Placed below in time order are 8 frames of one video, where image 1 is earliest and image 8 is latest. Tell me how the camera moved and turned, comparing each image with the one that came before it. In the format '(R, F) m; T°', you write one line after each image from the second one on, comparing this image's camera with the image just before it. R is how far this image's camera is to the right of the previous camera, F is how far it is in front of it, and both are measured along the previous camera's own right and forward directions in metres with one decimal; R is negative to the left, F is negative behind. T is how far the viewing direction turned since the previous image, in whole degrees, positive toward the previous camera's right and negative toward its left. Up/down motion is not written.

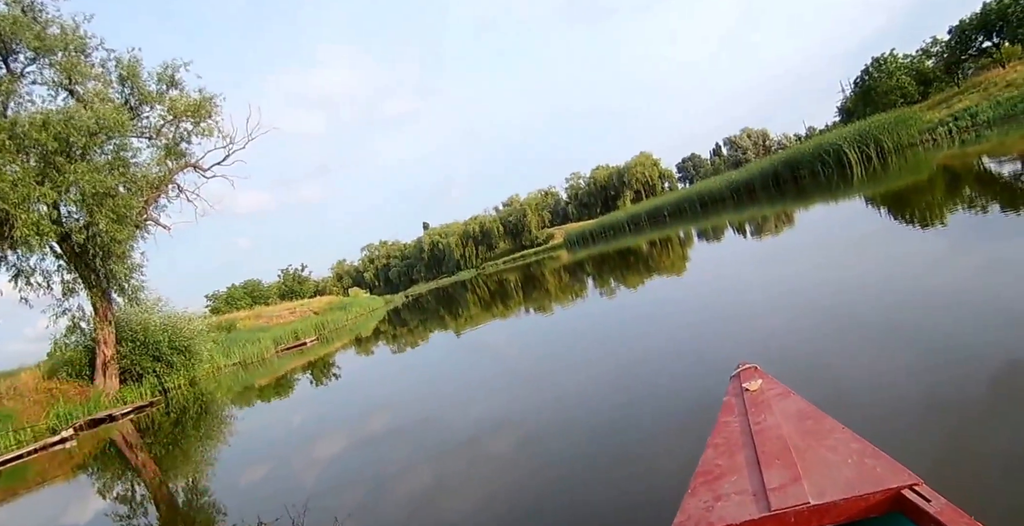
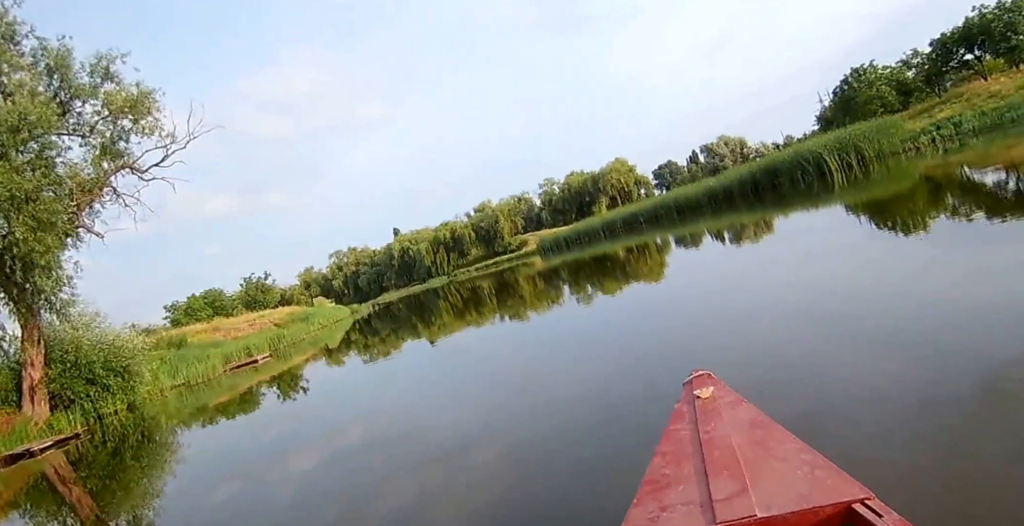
(+0.2, +0.1) m; 0°
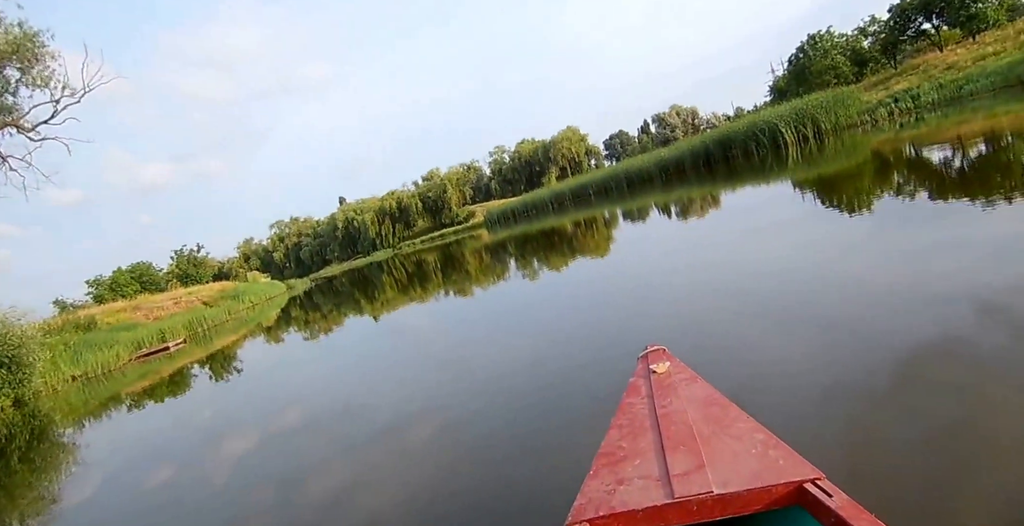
(+0.4, +0.1) m; +2°
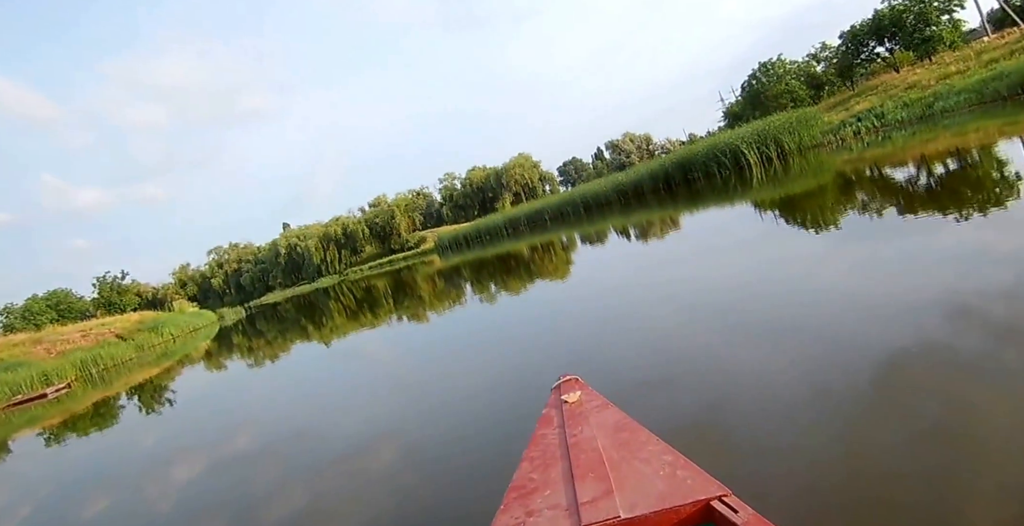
(+0.7, +0.2) m; -1°
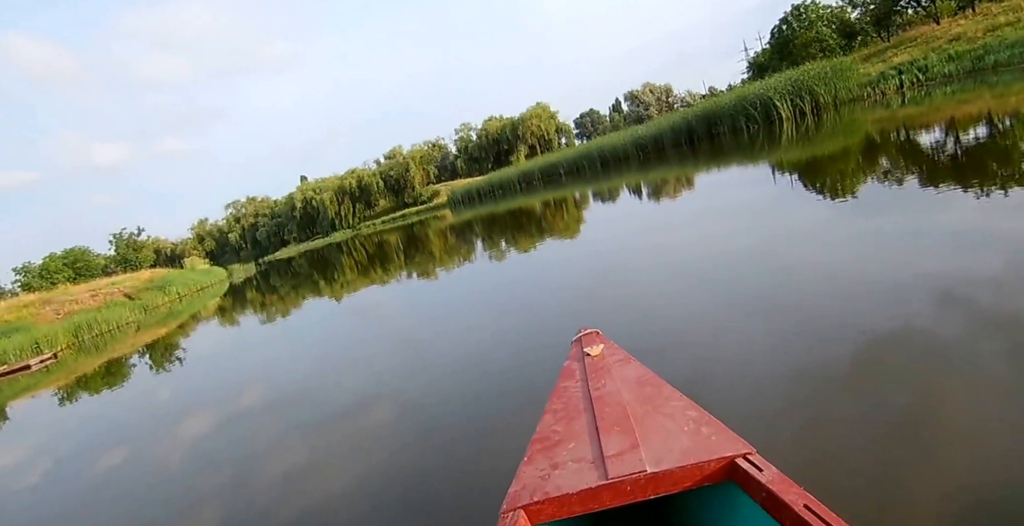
(-0.2, +0.1) m; +1°
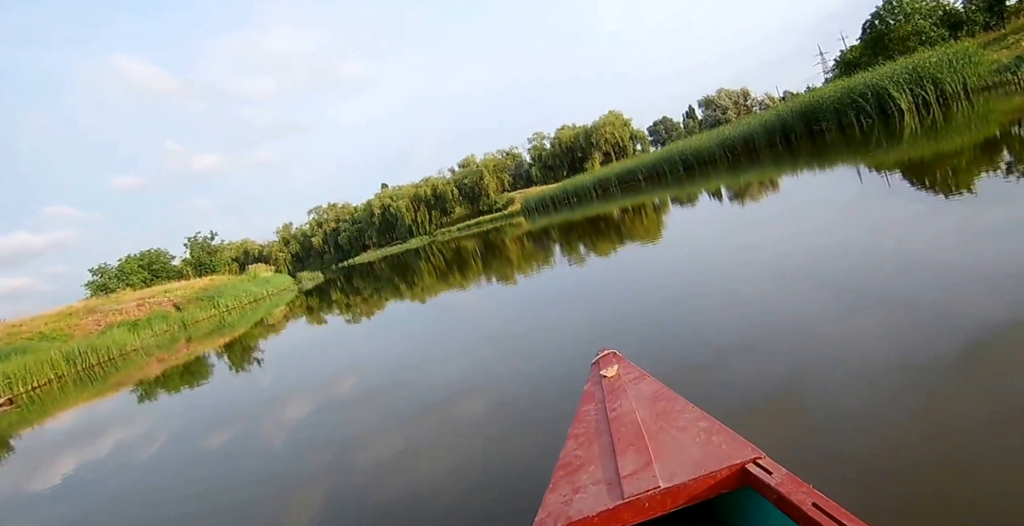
(+0.5, 0.0) m; -11°
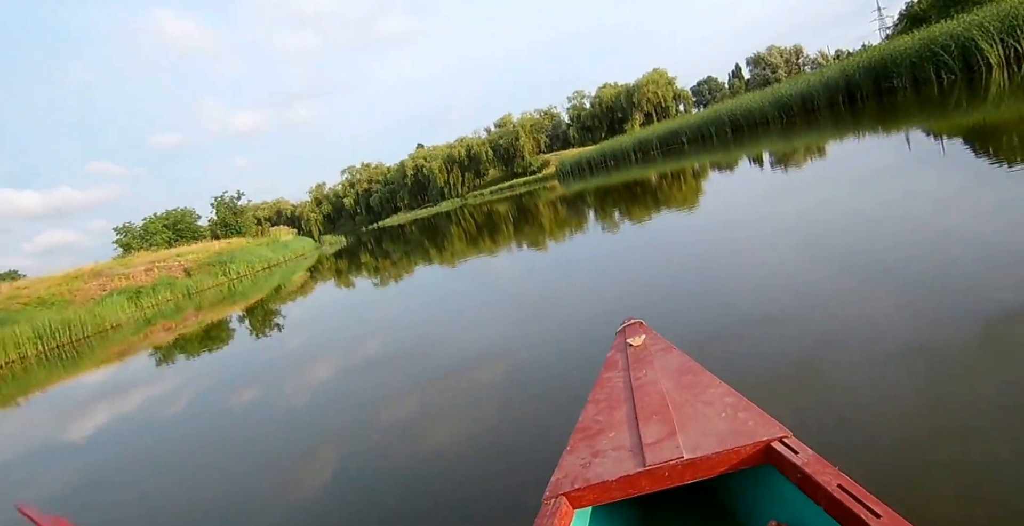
(+0.2, +0.1) m; -4°
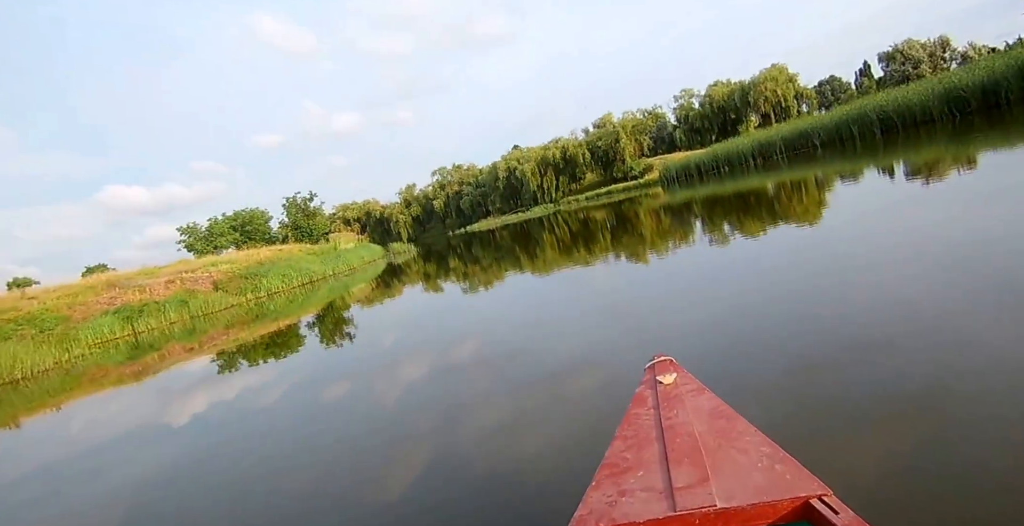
(+0.4, +0.3) m; -12°
